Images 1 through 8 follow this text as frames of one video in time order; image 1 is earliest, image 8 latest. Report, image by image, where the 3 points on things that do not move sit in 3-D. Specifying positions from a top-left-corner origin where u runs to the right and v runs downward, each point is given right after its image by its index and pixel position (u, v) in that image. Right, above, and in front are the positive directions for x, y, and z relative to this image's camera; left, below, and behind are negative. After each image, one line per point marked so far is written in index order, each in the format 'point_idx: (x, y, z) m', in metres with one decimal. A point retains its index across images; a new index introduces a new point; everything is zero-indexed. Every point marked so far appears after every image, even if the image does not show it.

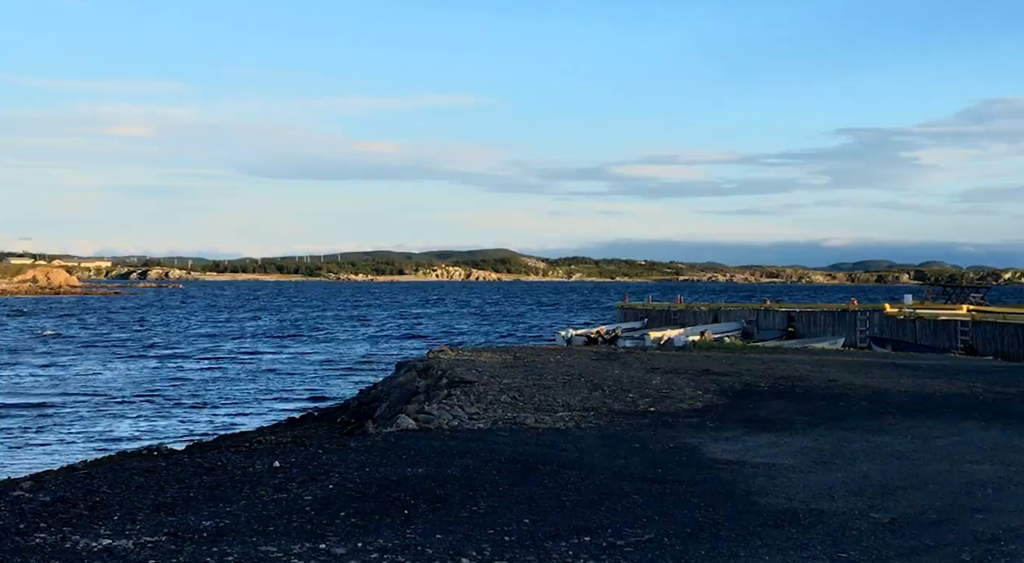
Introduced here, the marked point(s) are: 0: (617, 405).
0: (+1.4, -1.6, +18.3) m
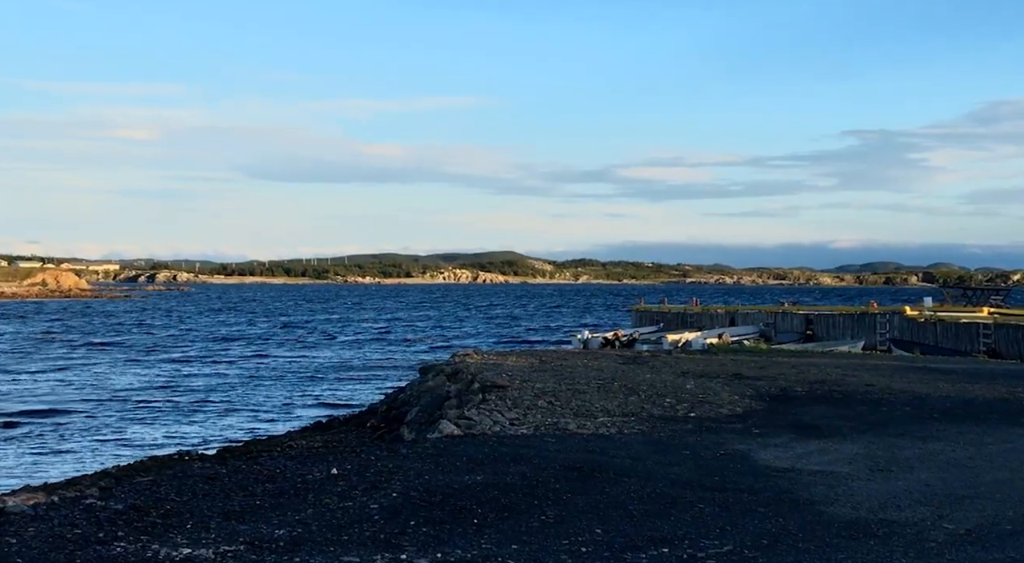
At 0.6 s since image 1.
0: (+1.9, -1.7, +18.2) m
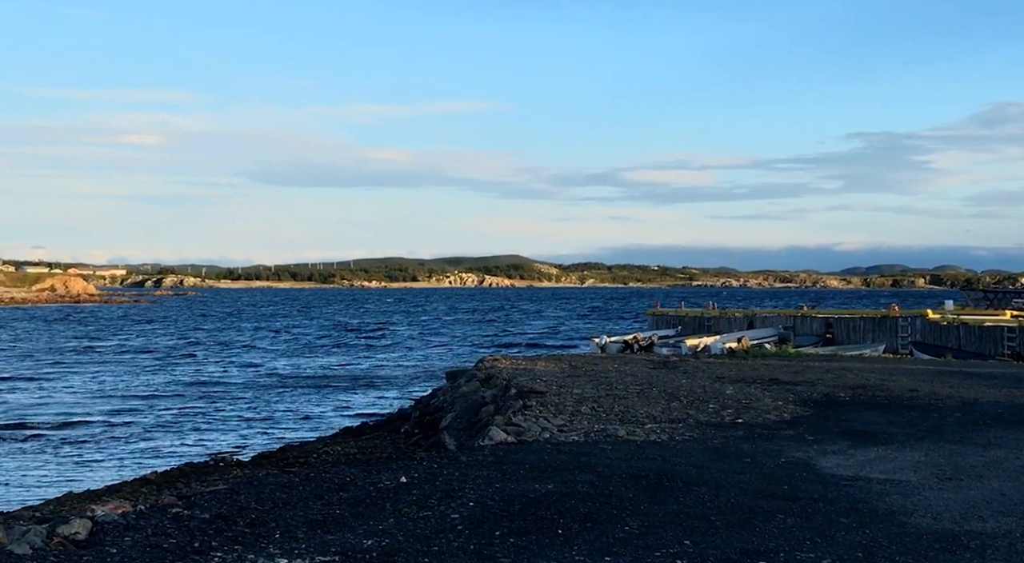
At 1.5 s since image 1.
0: (+2.4, -1.7, +18.1) m
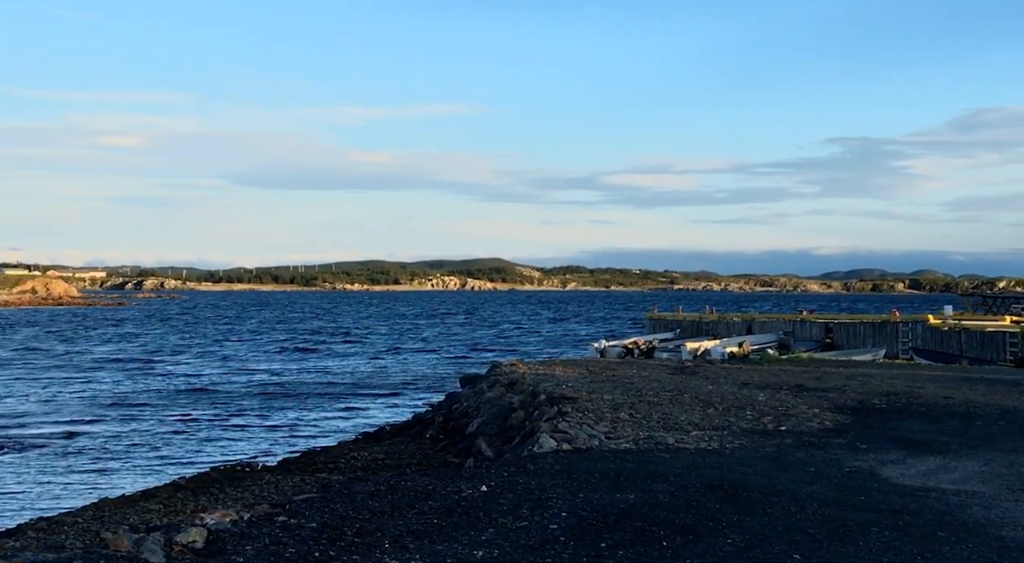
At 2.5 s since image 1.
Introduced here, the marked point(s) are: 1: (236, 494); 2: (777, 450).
0: (+2.9, -1.8, +18.1) m
1: (-3.6, -2.7, +18.4) m
2: (+2.7, -1.7, +14.4) m
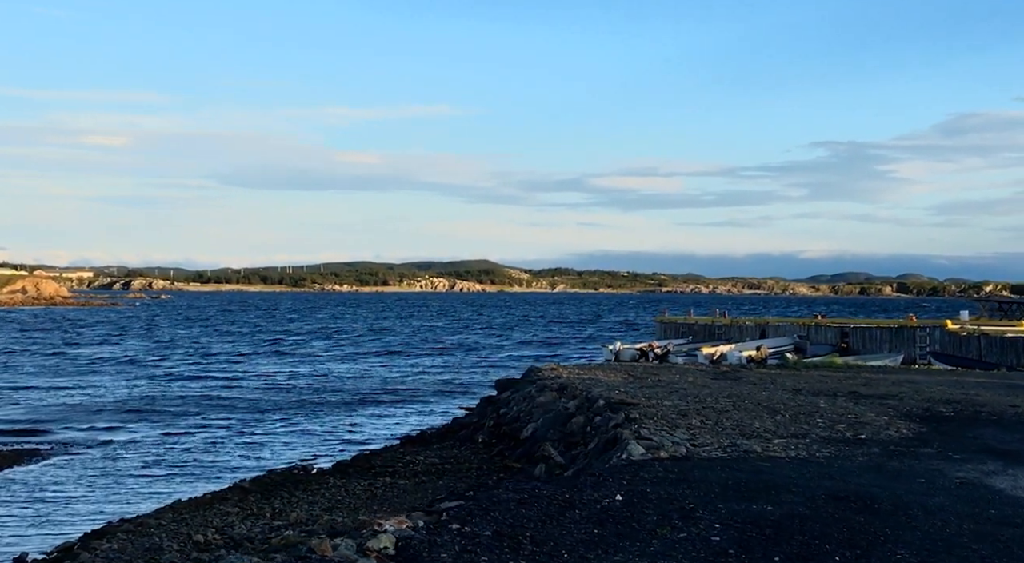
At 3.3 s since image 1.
0: (+3.9, -1.9, +18.1) m
1: (-2.6, -2.8, +18.4) m
2: (+3.7, -1.8, +14.4) m
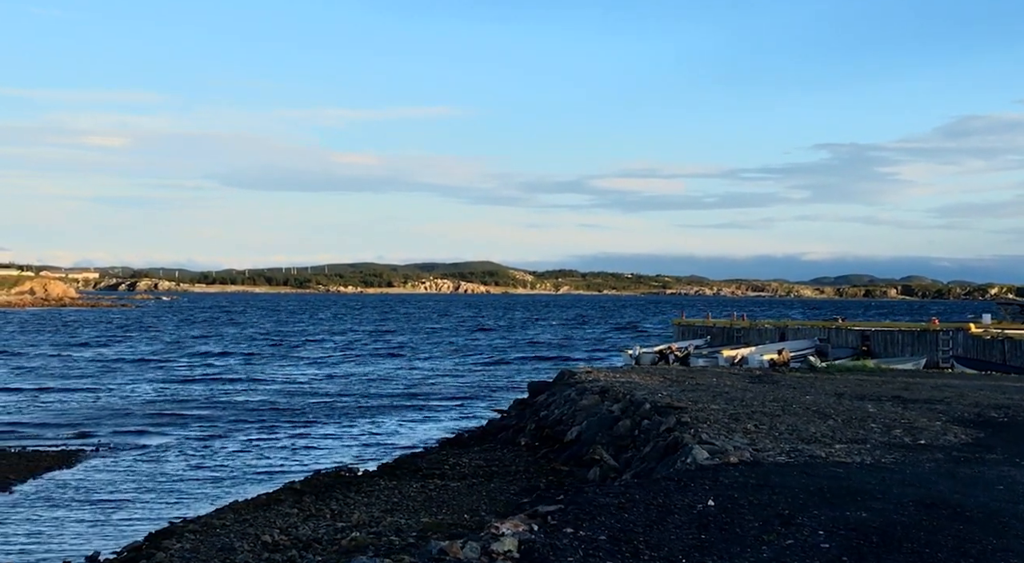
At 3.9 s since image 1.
0: (+4.7, -2.0, +18.1) m
1: (-1.9, -2.8, +18.5) m
2: (+4.4, -1.9, +14.4) m
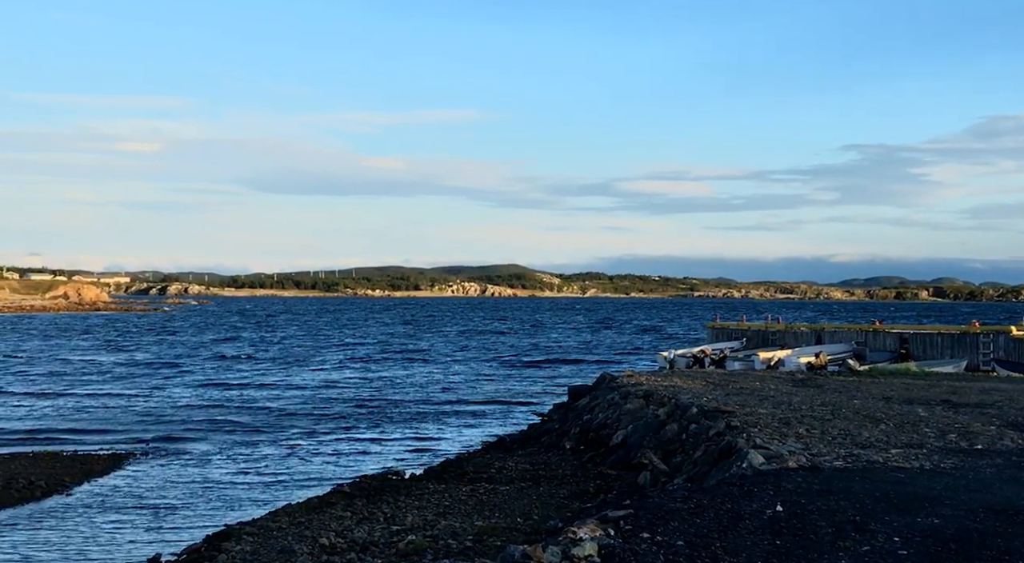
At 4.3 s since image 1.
0: (+5.3, -2.0, +17.9) m
1: (-1.2, -2.9, +18.4) m
2: (+4.9, -1.9, +14.2) m
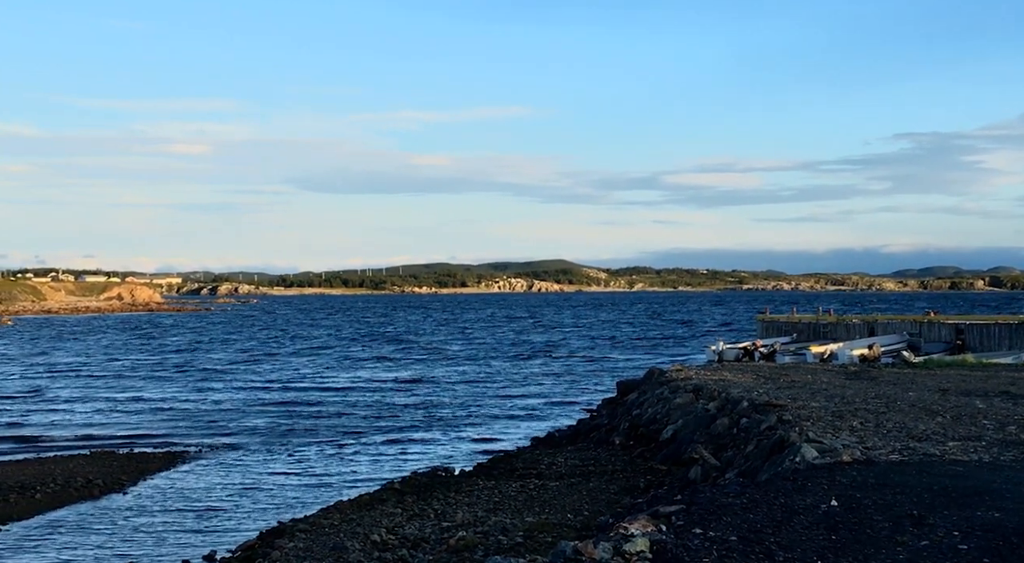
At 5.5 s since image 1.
0: (+5.9, -1.9, +17.5) m
1: (-0.6, -2.8, +18.3) m
2: (+5.4, -1.8, +13.9) m
